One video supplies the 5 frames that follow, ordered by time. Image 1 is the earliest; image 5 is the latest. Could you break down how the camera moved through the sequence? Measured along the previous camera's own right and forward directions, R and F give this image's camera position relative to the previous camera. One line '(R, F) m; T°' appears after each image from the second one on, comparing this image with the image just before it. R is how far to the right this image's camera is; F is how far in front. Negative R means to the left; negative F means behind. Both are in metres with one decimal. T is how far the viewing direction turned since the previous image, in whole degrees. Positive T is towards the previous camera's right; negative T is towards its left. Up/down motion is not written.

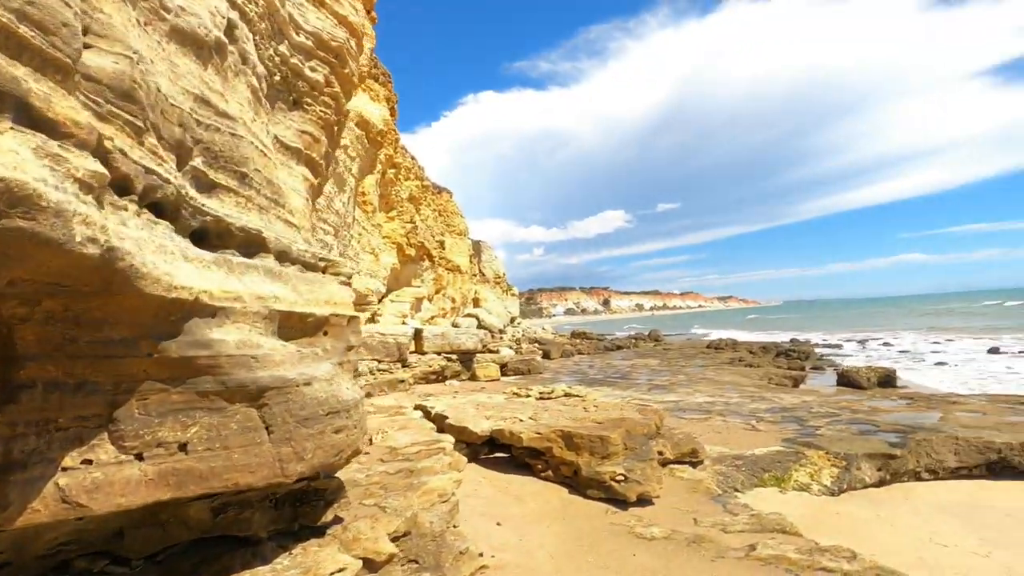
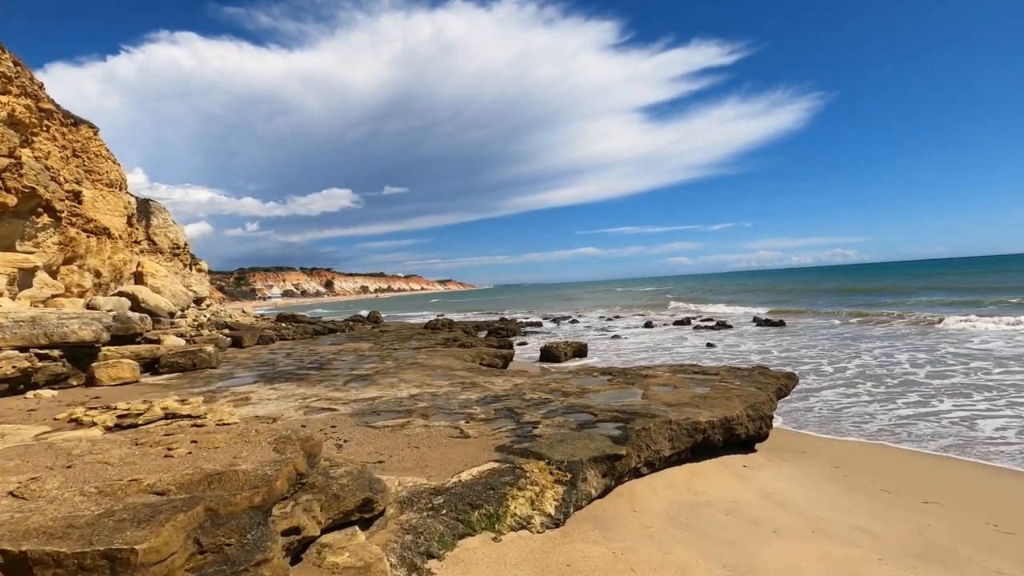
(+1.2, +2.6) m; +29°
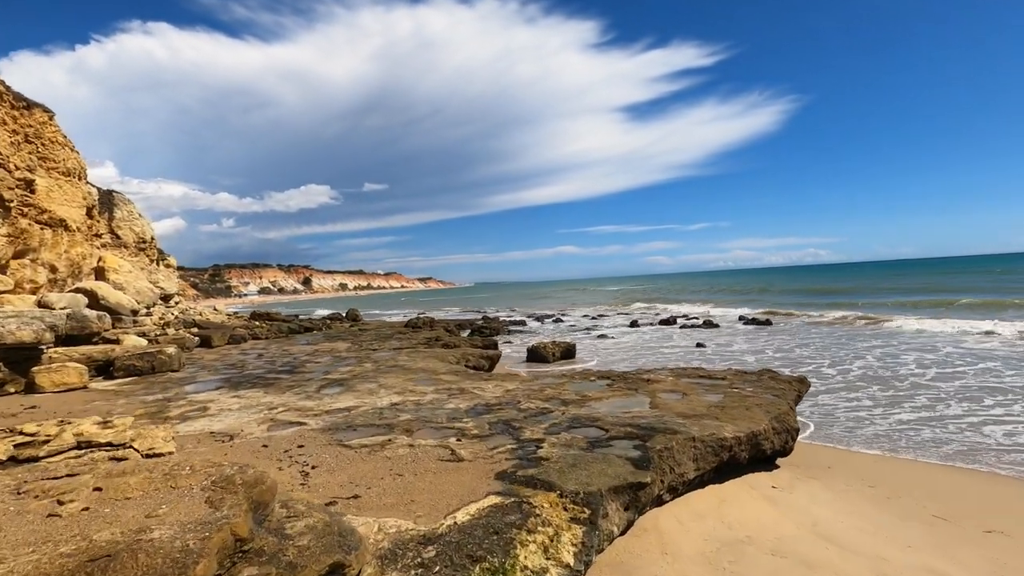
(-0.2, +1.0) m; +2°
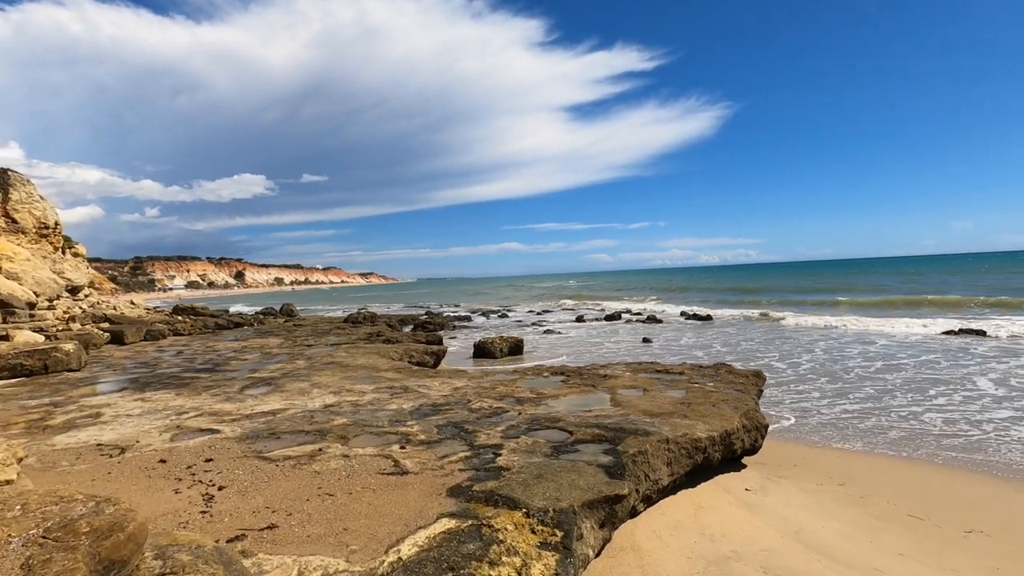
(-0.1, +0.8) m; +6°
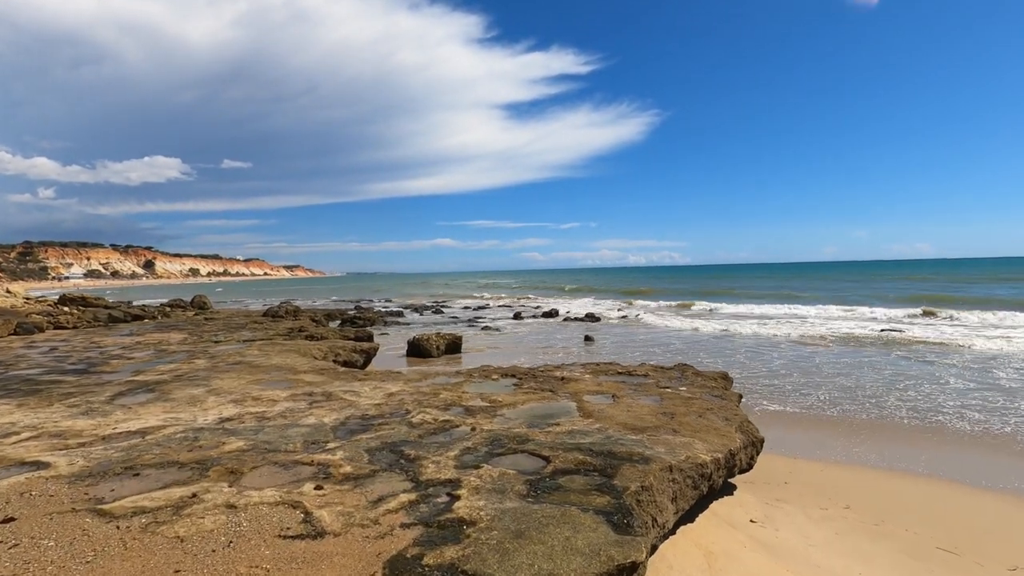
(-0.2, +1.3) m; +7°
